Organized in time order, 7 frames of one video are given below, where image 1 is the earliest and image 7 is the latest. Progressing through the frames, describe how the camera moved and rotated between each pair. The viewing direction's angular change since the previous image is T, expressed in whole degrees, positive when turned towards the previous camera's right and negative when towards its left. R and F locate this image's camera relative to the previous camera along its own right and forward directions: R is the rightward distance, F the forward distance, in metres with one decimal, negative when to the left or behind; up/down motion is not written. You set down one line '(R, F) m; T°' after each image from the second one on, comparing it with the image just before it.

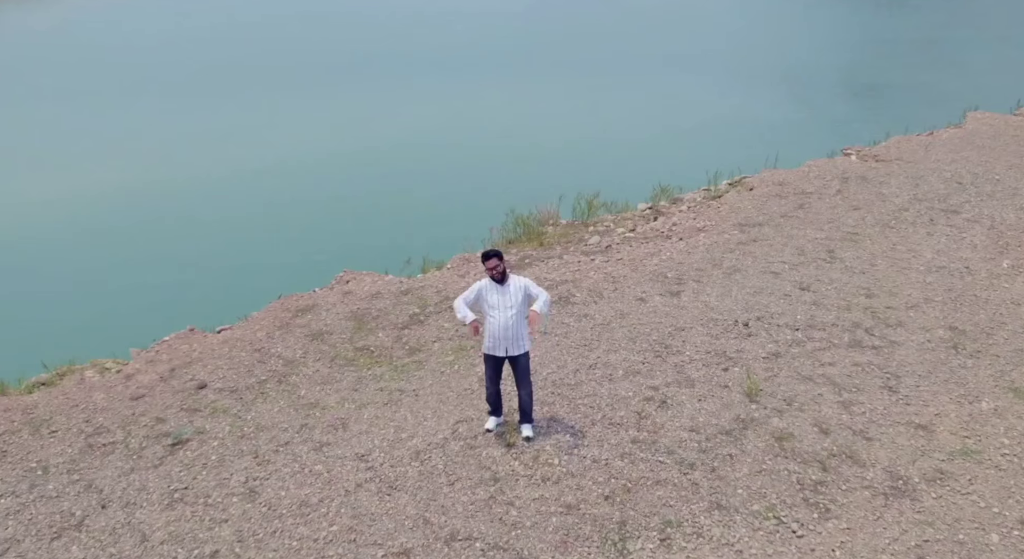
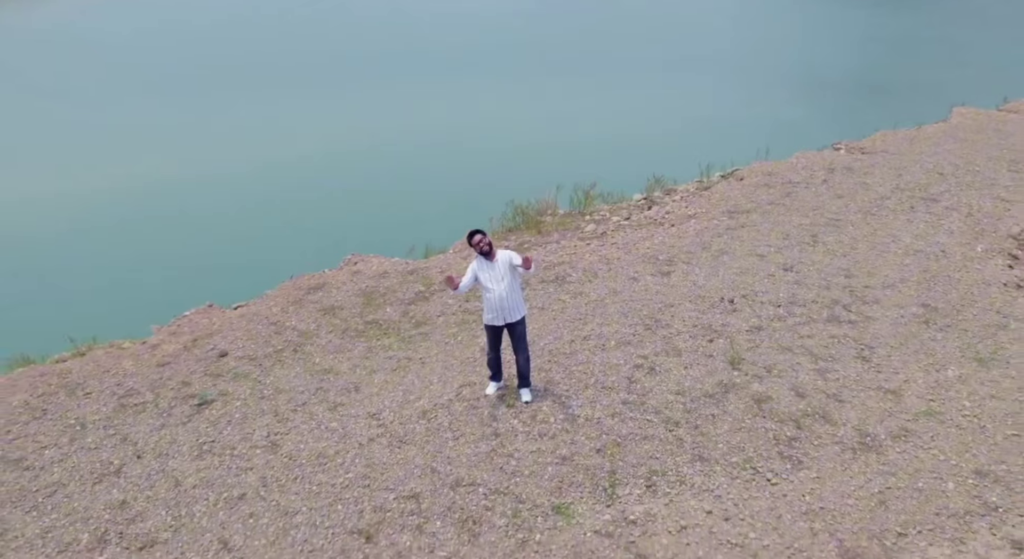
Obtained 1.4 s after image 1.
(0.0, -0.5) m; 0°
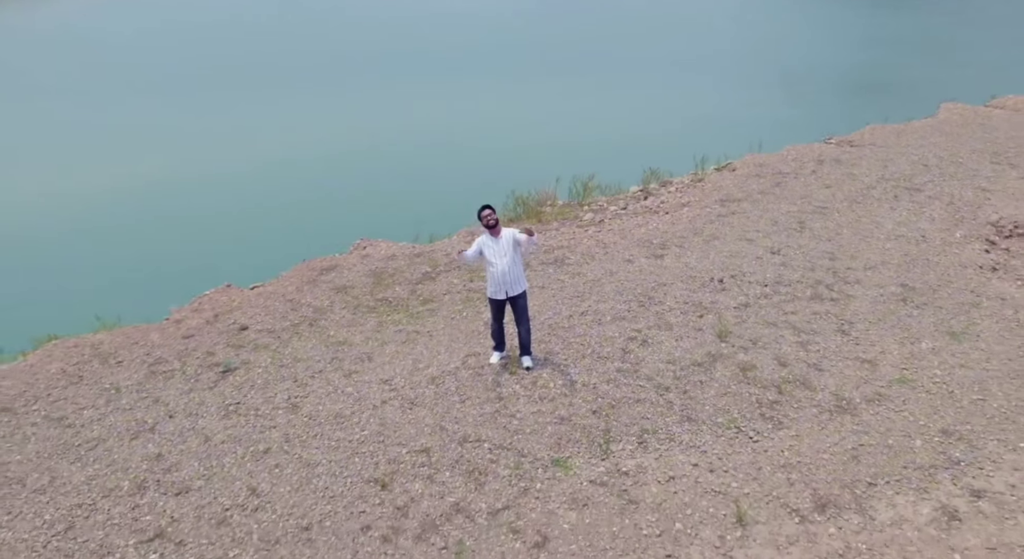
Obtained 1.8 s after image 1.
(0.0, -0.5) m; 0°
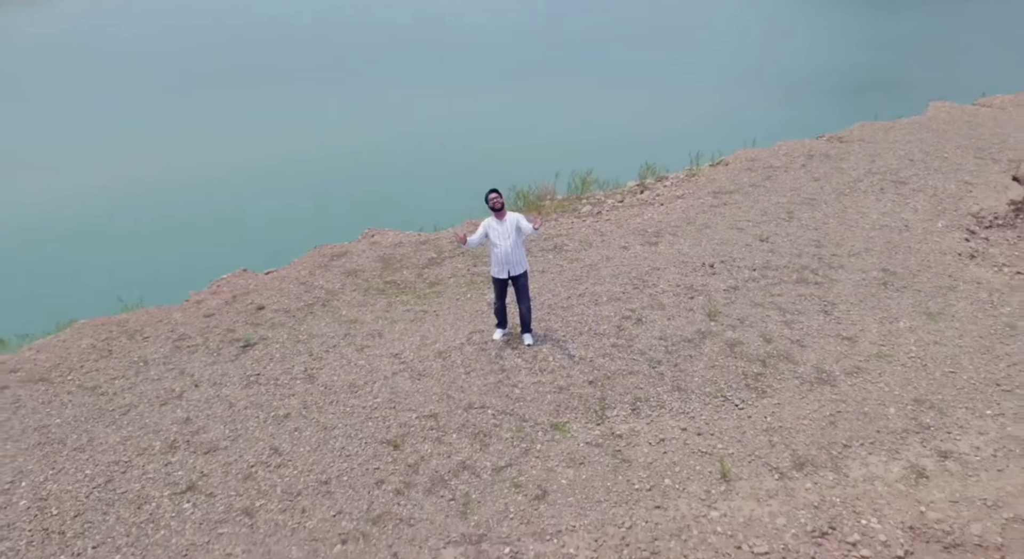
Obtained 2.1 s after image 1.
(0.0, -0.4) m; 0°
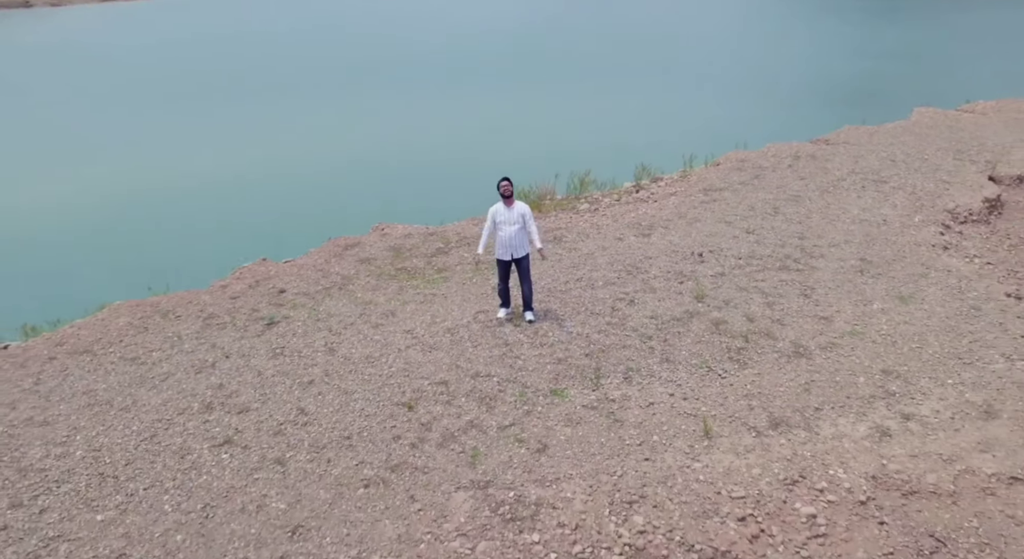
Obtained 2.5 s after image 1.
(0.0, -0.6) m; 0°
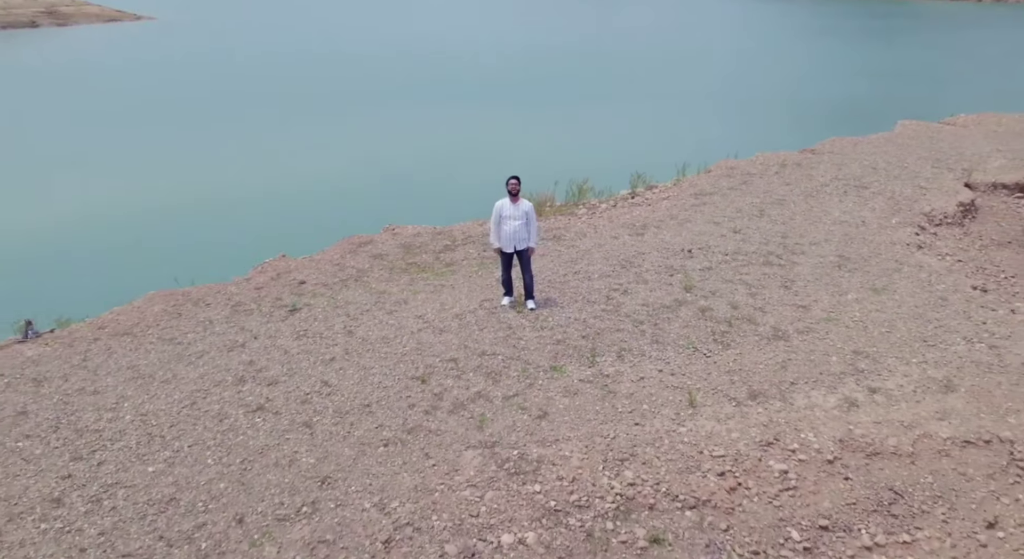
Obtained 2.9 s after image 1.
(0.0, -0.7) m; 0°
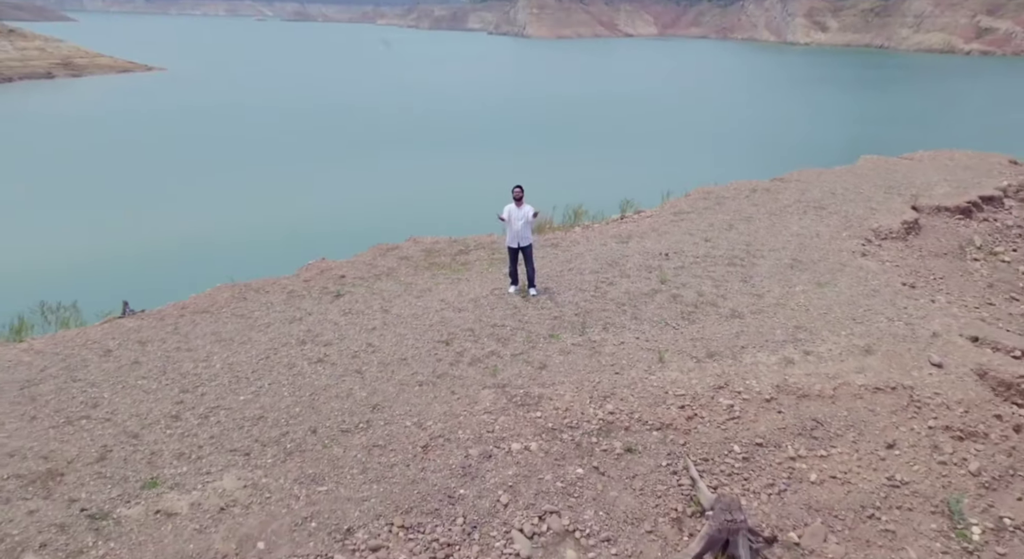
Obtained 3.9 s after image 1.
(-0.1, -1.8) m; 0°
